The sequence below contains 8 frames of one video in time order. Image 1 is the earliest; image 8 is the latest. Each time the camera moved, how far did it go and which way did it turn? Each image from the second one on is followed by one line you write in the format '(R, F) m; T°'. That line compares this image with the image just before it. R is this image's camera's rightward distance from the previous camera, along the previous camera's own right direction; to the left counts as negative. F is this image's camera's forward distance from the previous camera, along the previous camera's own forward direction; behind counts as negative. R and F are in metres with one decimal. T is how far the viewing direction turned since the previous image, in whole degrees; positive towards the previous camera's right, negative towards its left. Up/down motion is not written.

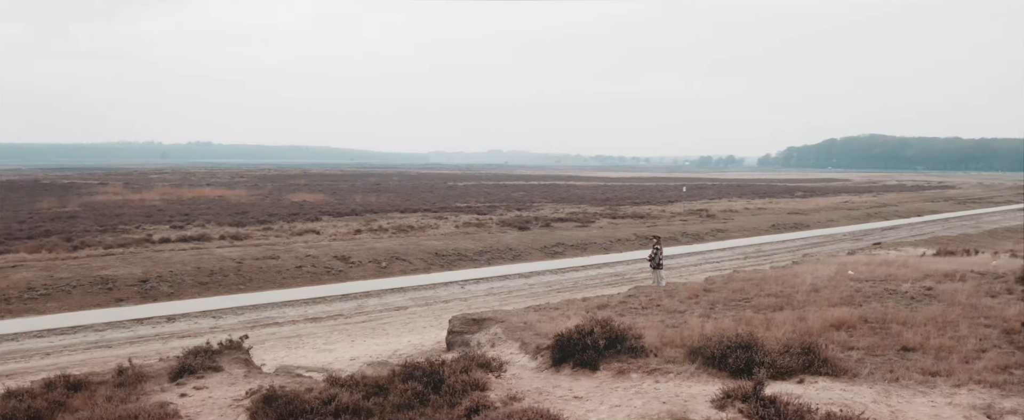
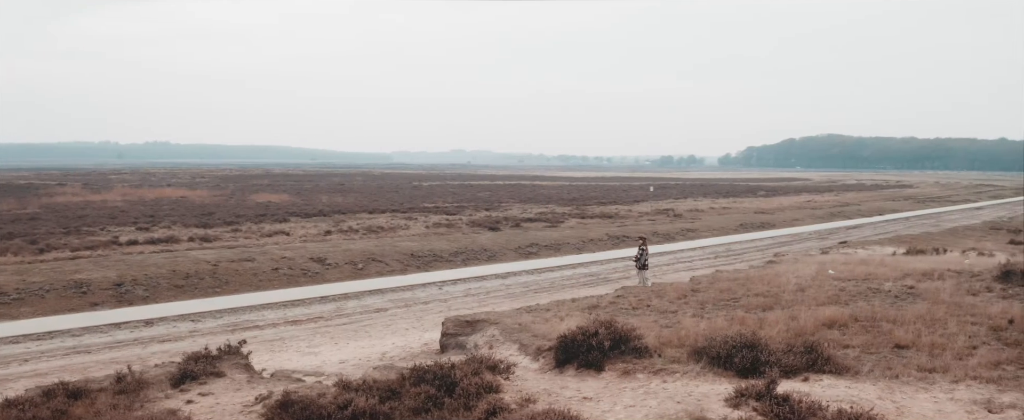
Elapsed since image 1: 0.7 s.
(-0.5, -0.1) m; +3°
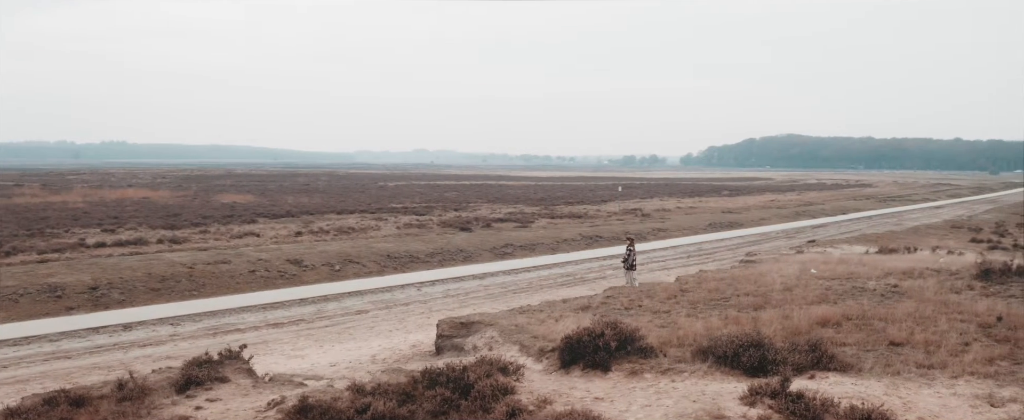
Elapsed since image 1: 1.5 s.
(-0.5, 0.0) m; +2°
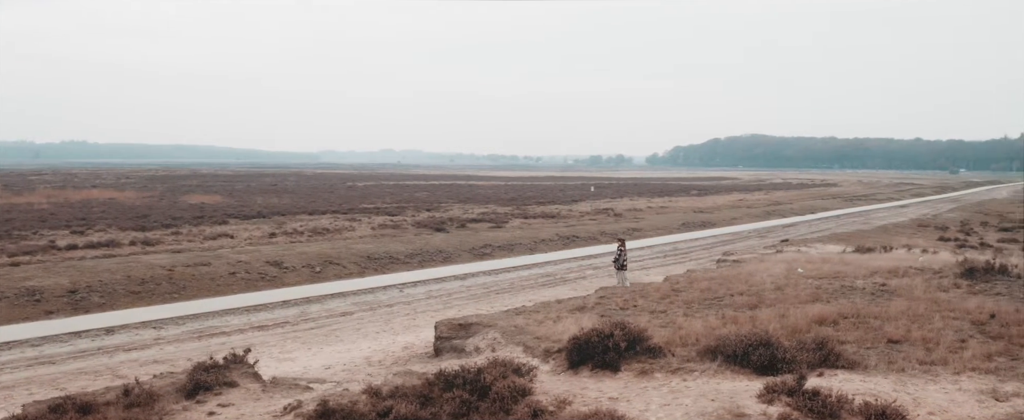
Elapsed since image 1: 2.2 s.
(-0.5, 0.0) m; +2°
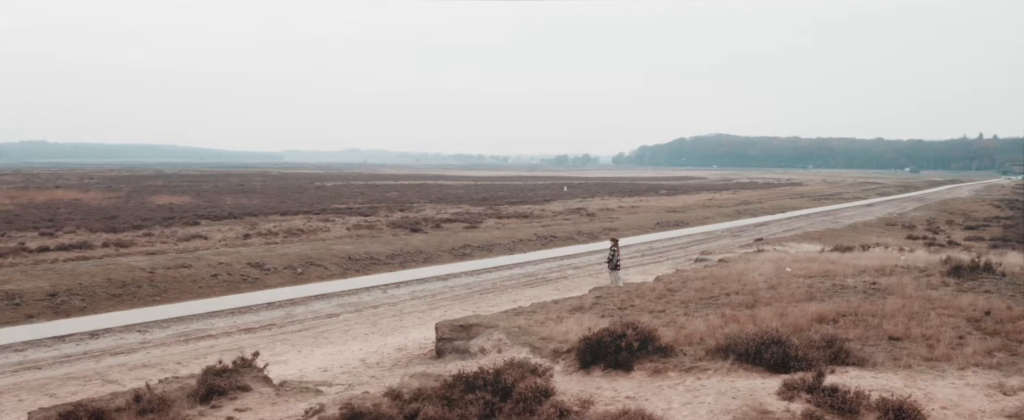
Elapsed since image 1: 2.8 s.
(-0.6, -0.1) m; +2°
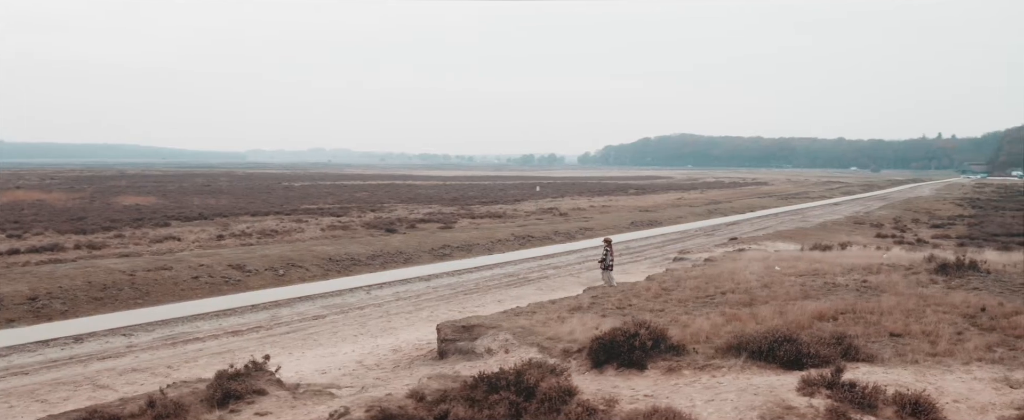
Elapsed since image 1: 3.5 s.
(-0.6, -0.1) m; +2°
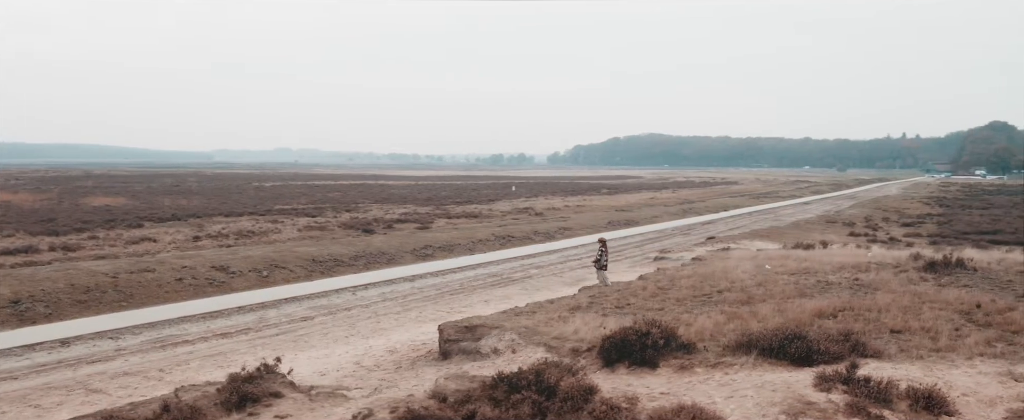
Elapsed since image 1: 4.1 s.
(-0.5, -0.1) m; +2°
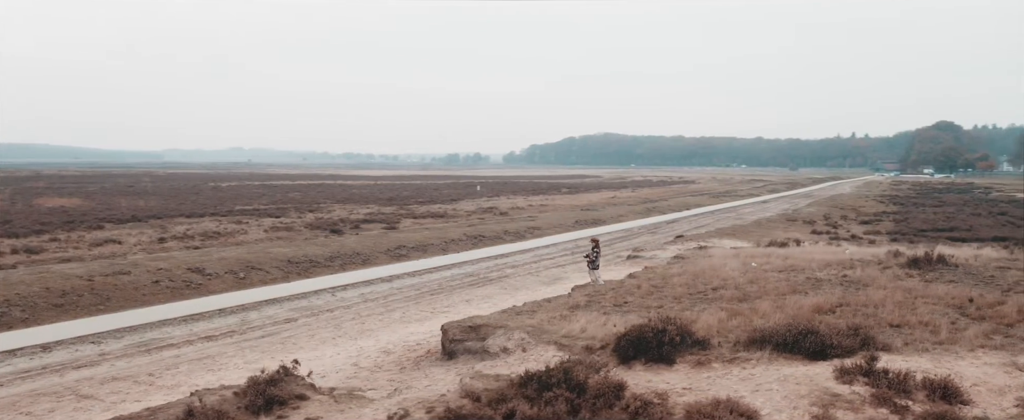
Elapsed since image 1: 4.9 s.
(-0.8, -0.1) m; +3°
